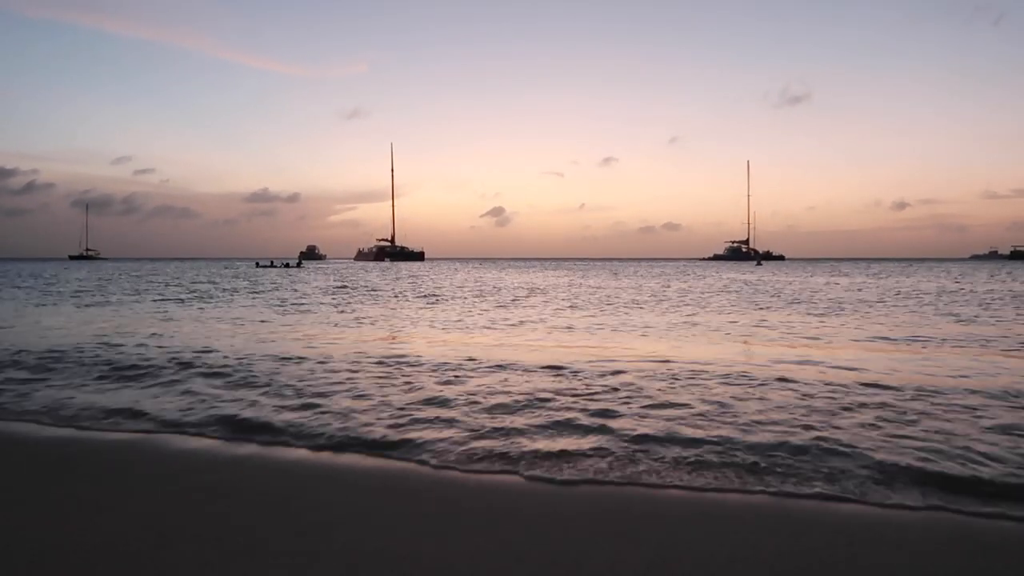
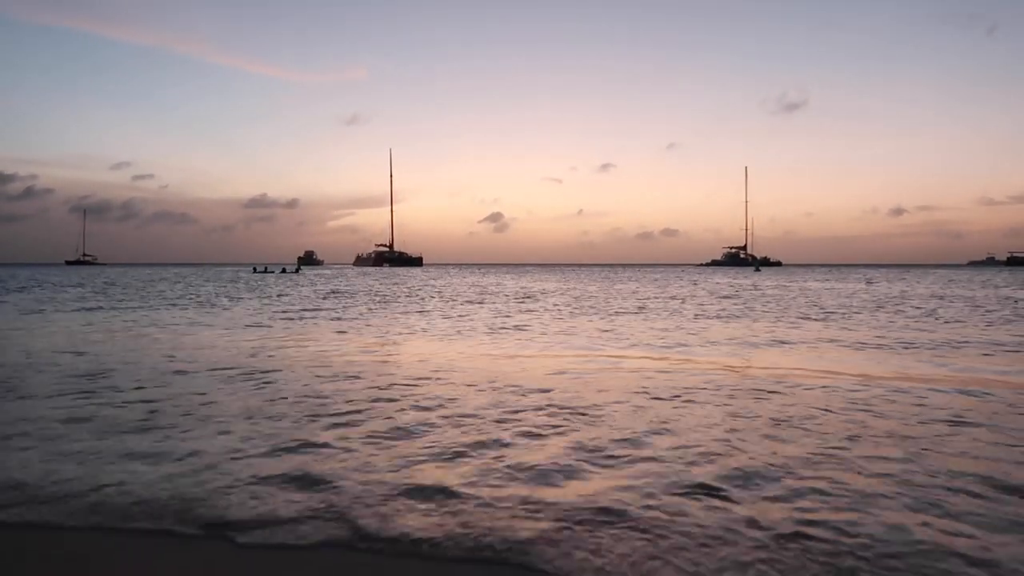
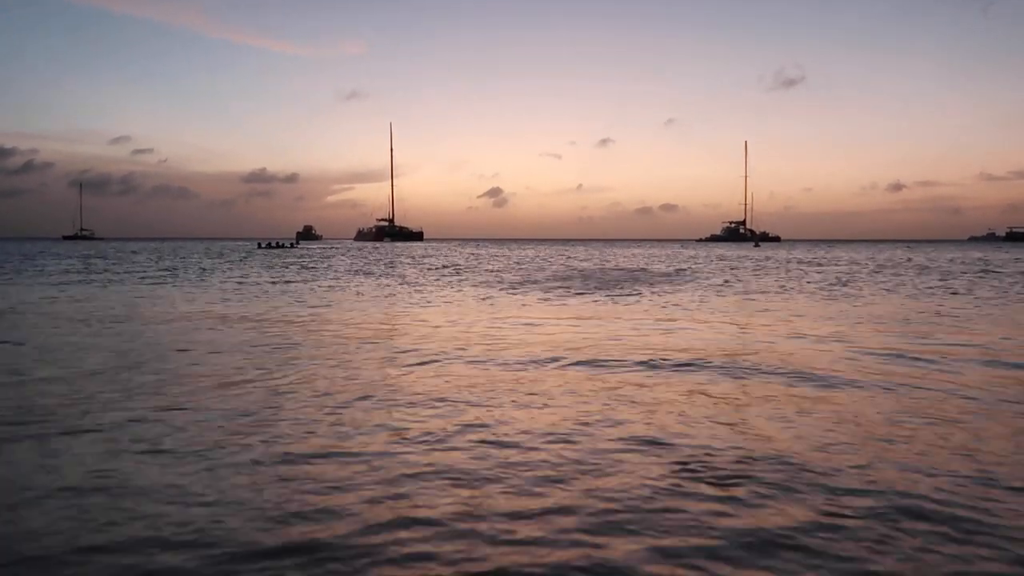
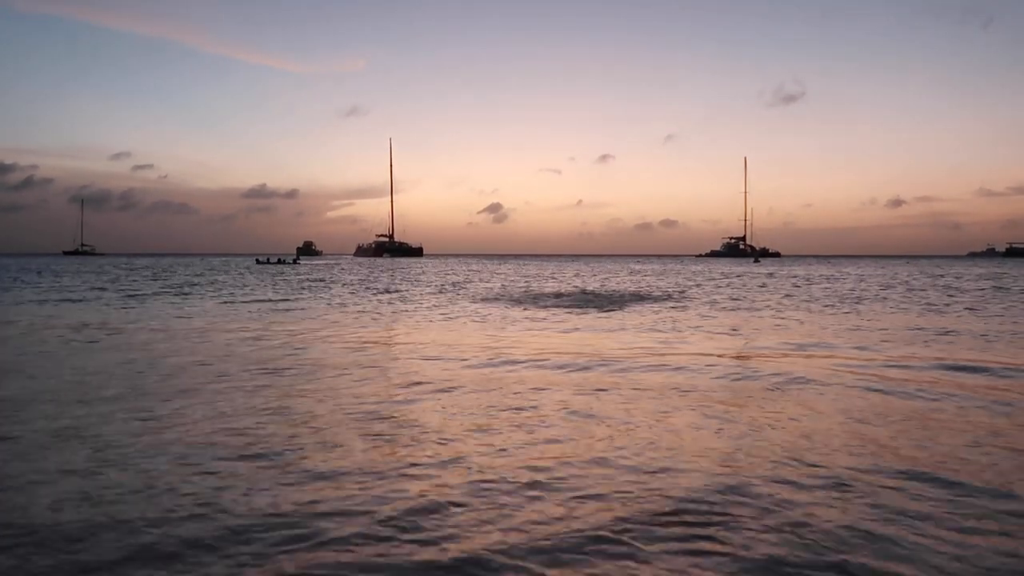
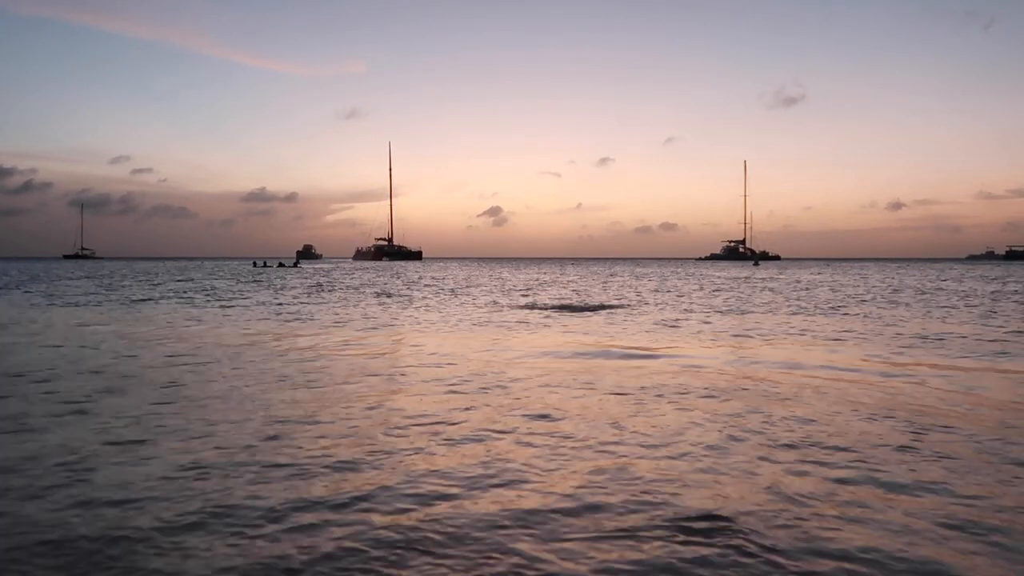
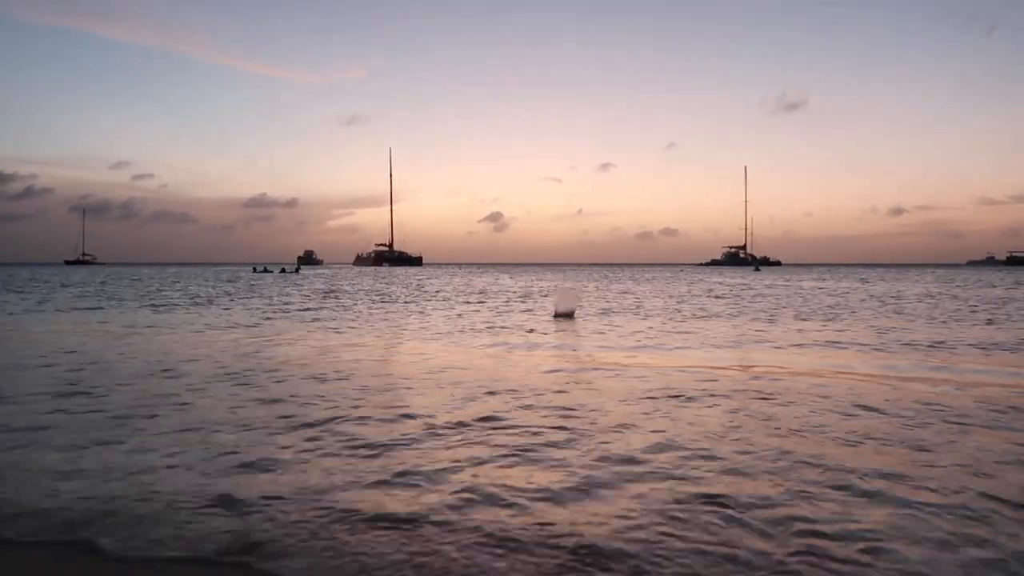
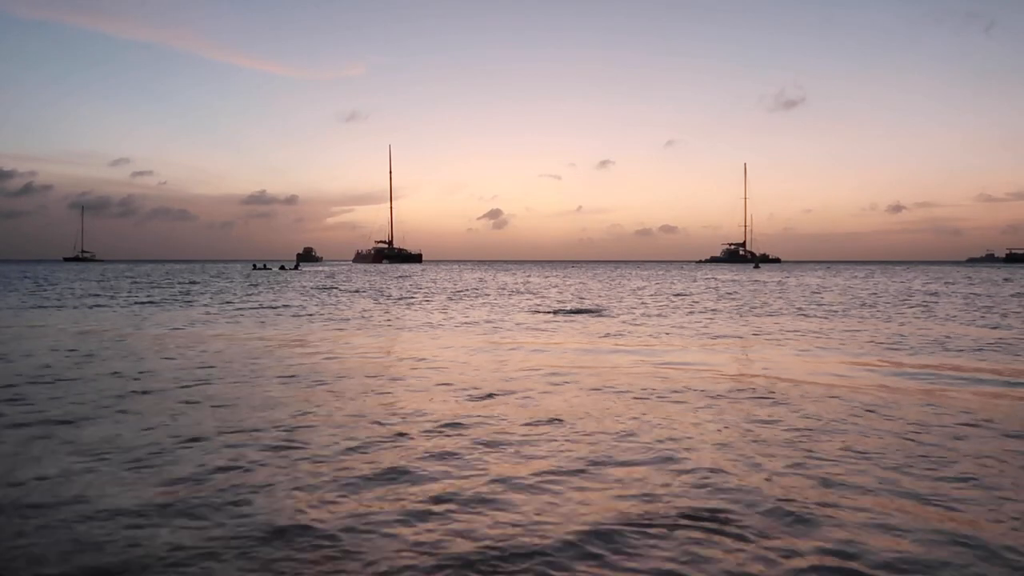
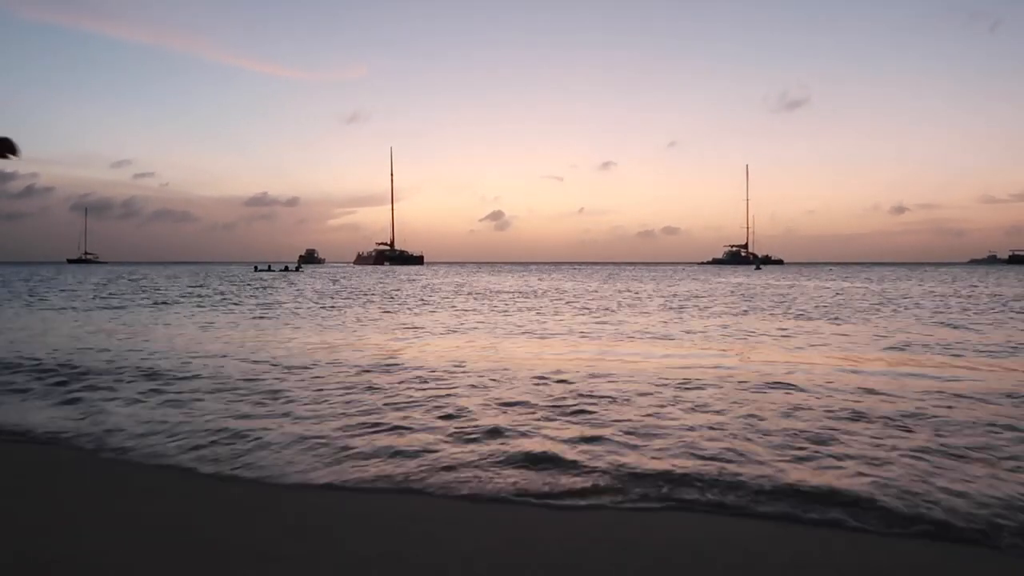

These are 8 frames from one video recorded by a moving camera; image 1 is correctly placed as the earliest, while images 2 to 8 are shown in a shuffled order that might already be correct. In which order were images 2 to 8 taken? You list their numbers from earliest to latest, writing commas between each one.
8, 2, 6, 7, 5, 4, 3
